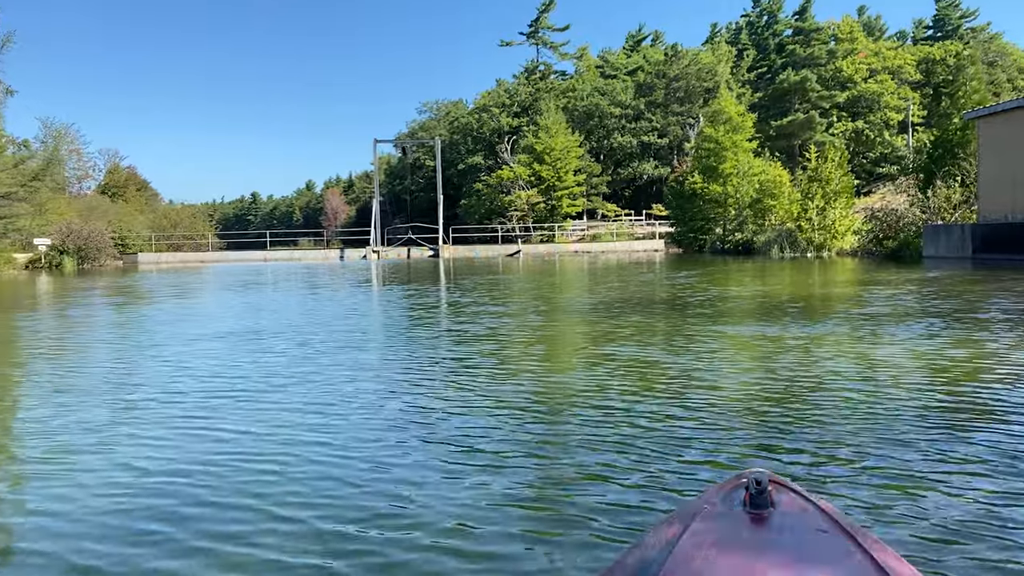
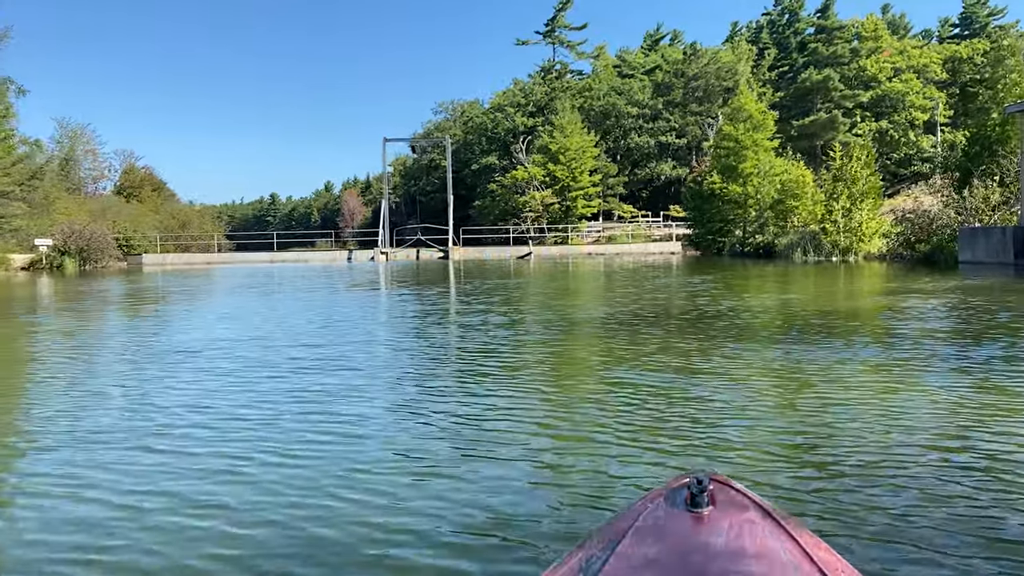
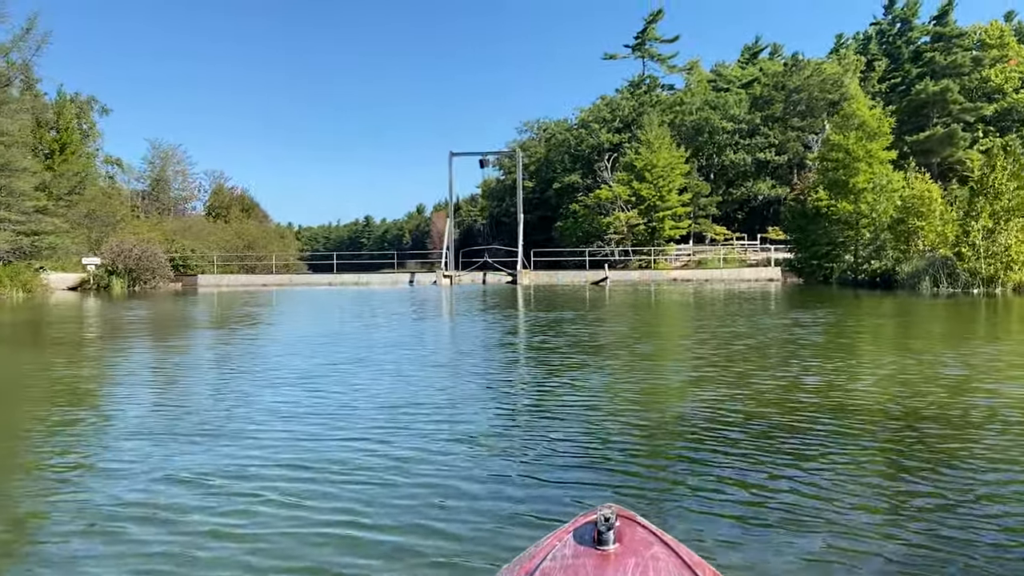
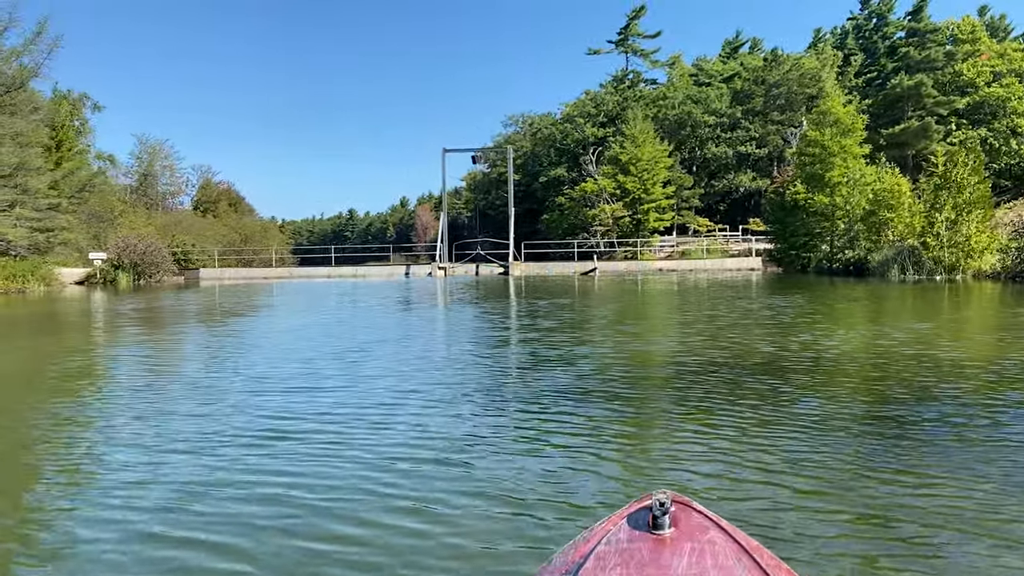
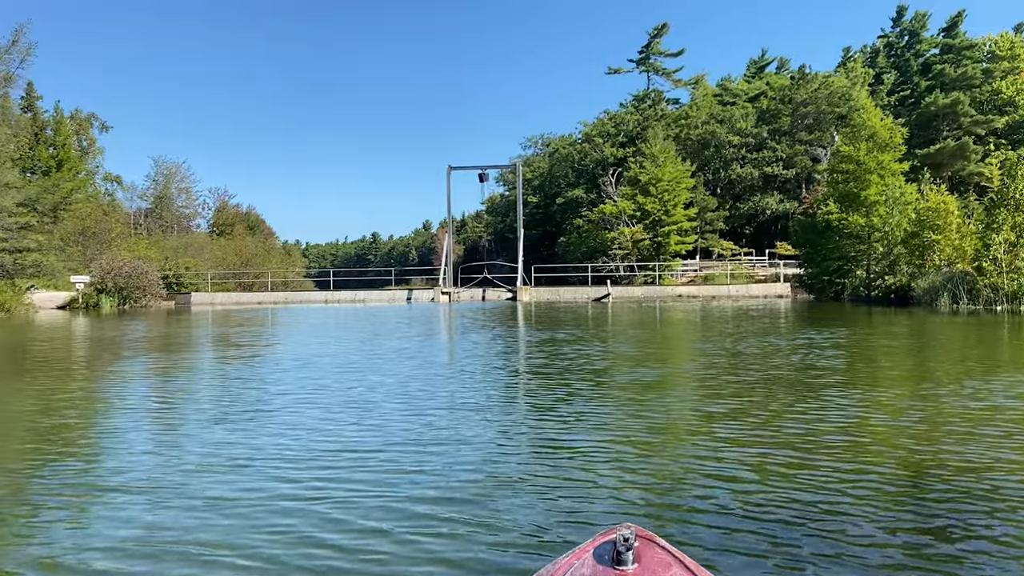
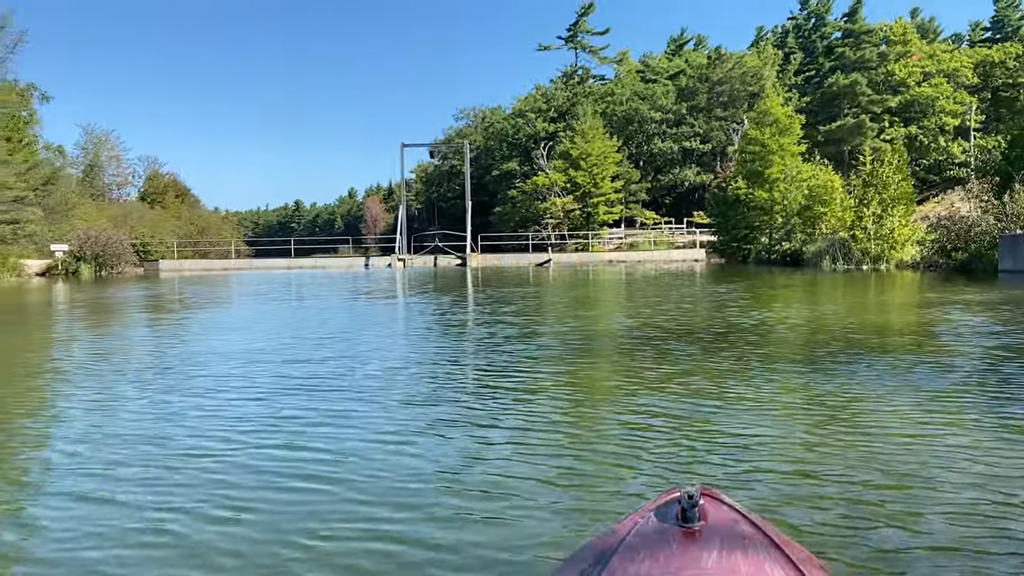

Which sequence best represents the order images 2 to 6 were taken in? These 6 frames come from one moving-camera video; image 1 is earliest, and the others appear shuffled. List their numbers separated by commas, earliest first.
2, 6, 4, 3, 5
